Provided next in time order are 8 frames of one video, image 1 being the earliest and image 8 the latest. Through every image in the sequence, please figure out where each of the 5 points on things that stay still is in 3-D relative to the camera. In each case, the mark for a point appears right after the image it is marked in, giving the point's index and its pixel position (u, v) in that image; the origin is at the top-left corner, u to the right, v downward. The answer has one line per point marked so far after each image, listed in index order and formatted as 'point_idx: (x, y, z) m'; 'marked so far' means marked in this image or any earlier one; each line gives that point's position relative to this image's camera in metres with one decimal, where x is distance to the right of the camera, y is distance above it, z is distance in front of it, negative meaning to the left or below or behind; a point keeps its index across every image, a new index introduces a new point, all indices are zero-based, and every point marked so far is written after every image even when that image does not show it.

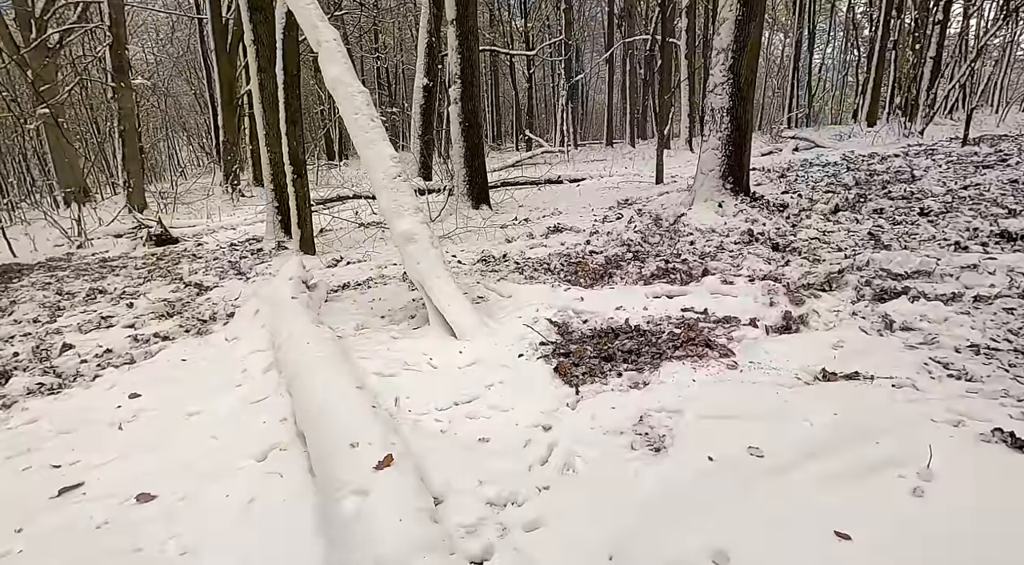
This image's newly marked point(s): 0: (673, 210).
0: (+2.3, +1.0, +9.9) m
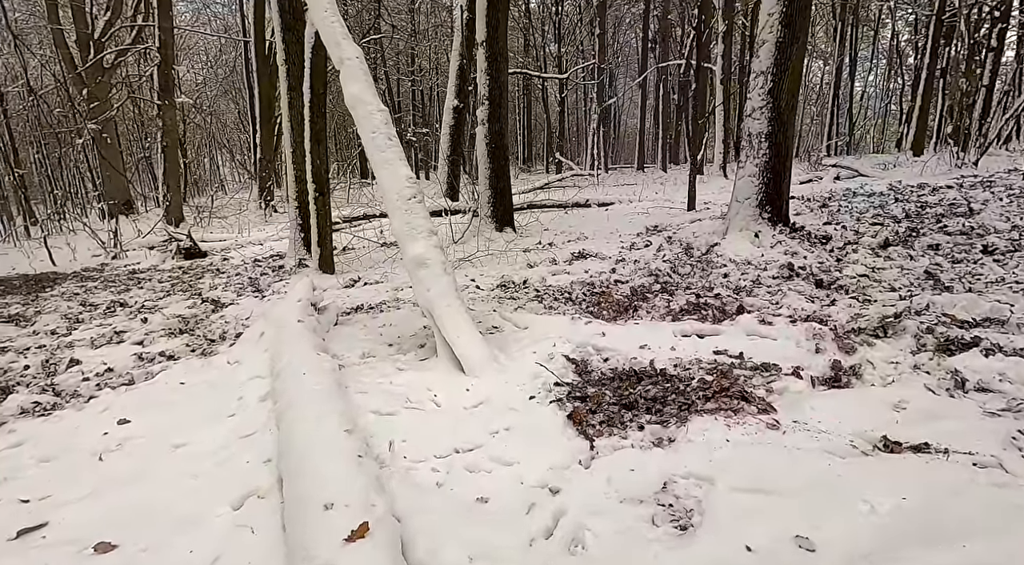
0: (+2.6, +0.6, +9.4) m
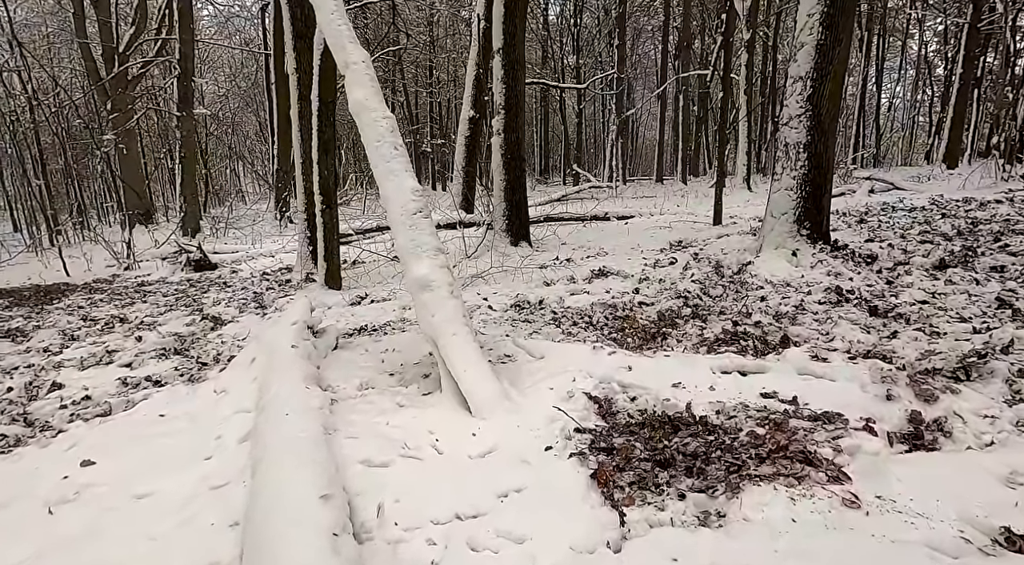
0: (+2.8, +0.3, +8.7) m
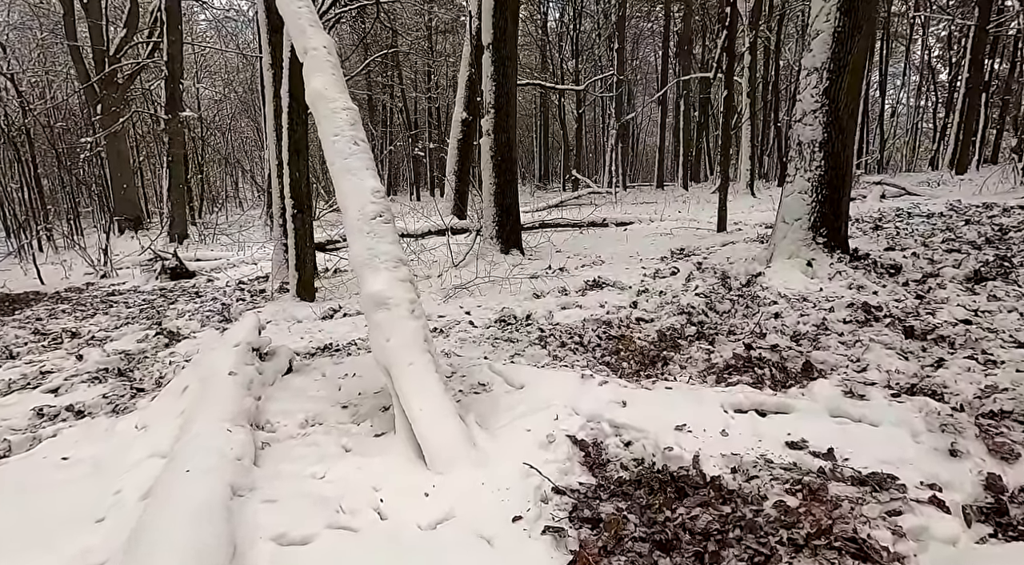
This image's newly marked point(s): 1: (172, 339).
0: (+2.6, +0.2, +7.9) m
1: (-3.8, -0.6, +7.9) m
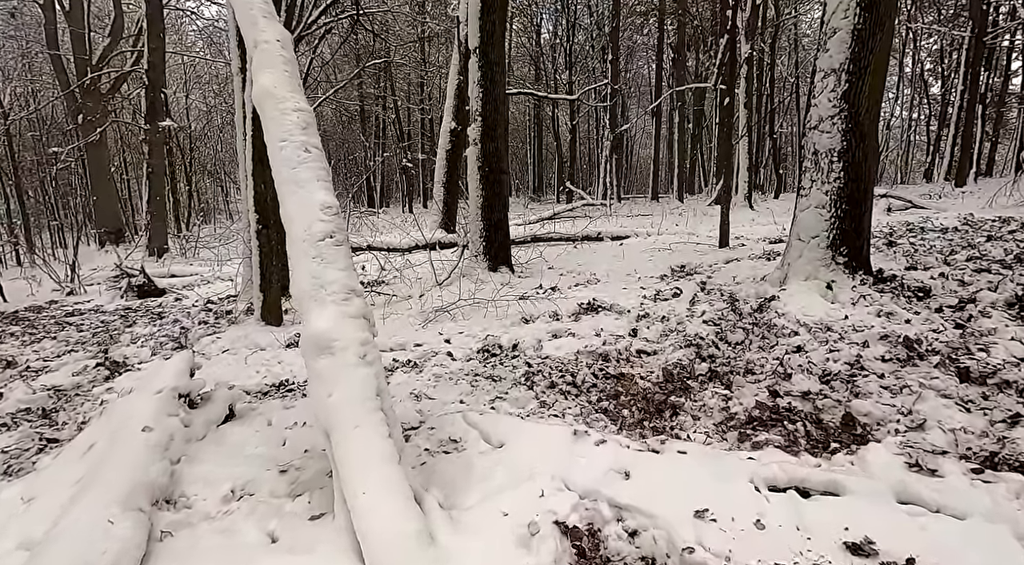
0: (+2.5, -0.1, +7.1) m
1: (-4.0, -0.9, +7.1) m
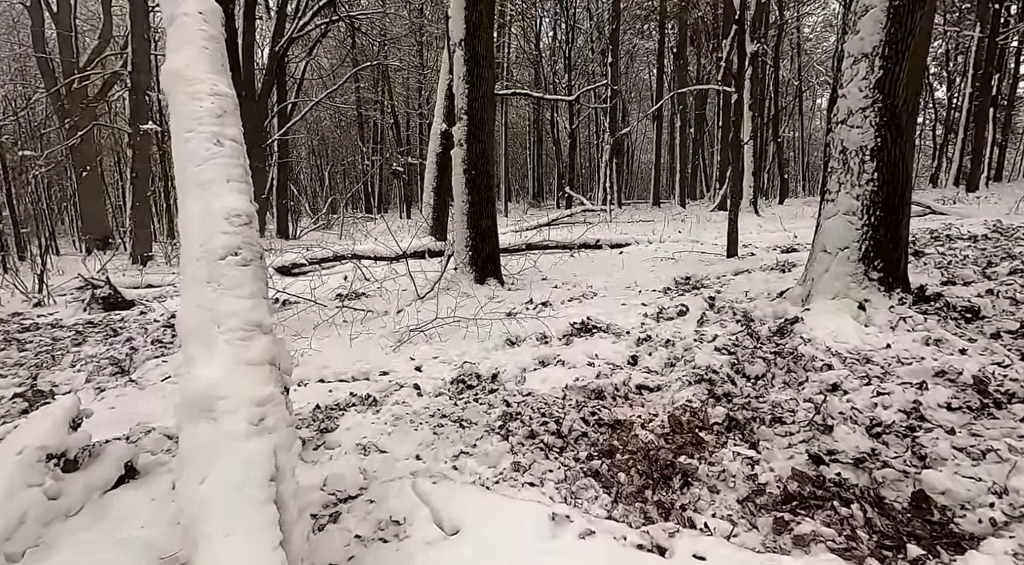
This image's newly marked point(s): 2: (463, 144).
0: (+2.3, -0.2, +6.2) m
1: (-4.2, -1.1, +6.1) m
2: (-0.7, +2.0, +9.9) m
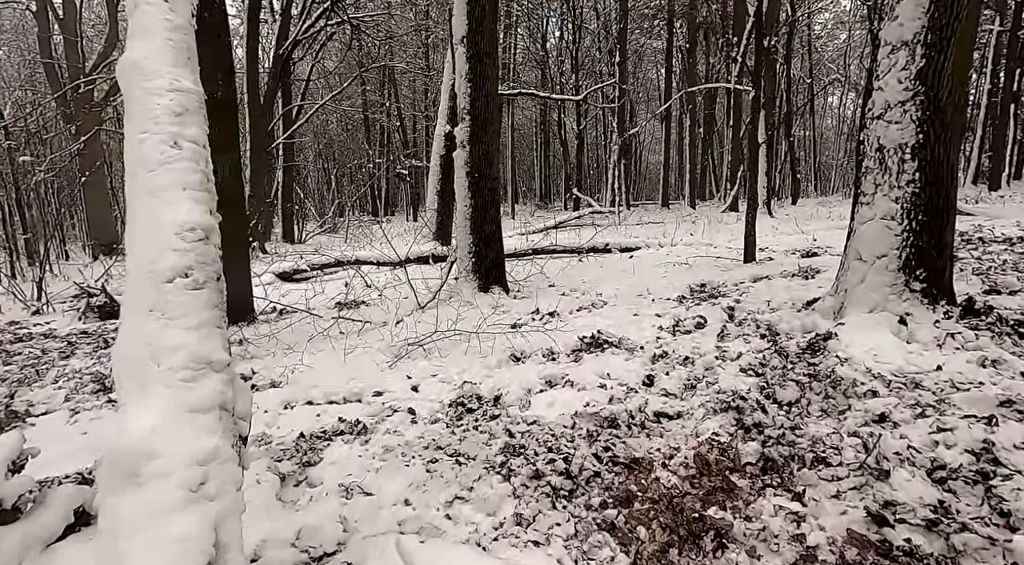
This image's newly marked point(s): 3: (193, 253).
0: (+2.3, -0.3, +5.6) m
1: (-4.1, -1.2, +5.7) m
2: (-0.6, +1.9, +9.4) m
3: (-1.2, +0.1, +2.7) m
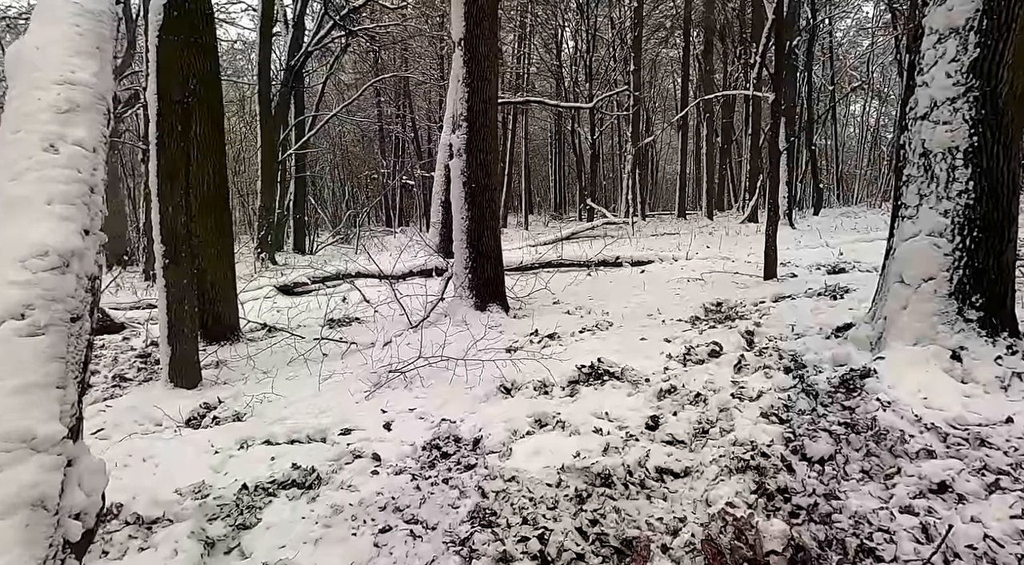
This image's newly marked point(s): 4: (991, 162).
0: (+2.2, -0.5, +4.9) m
1: (-4.2, -1.3, +5.1) m
2: (-0.6, +1.6, +8.7) m
3: (-1.4, 0.0, +2.1) m
4: (+2.9, +0.7, +4.3) m
